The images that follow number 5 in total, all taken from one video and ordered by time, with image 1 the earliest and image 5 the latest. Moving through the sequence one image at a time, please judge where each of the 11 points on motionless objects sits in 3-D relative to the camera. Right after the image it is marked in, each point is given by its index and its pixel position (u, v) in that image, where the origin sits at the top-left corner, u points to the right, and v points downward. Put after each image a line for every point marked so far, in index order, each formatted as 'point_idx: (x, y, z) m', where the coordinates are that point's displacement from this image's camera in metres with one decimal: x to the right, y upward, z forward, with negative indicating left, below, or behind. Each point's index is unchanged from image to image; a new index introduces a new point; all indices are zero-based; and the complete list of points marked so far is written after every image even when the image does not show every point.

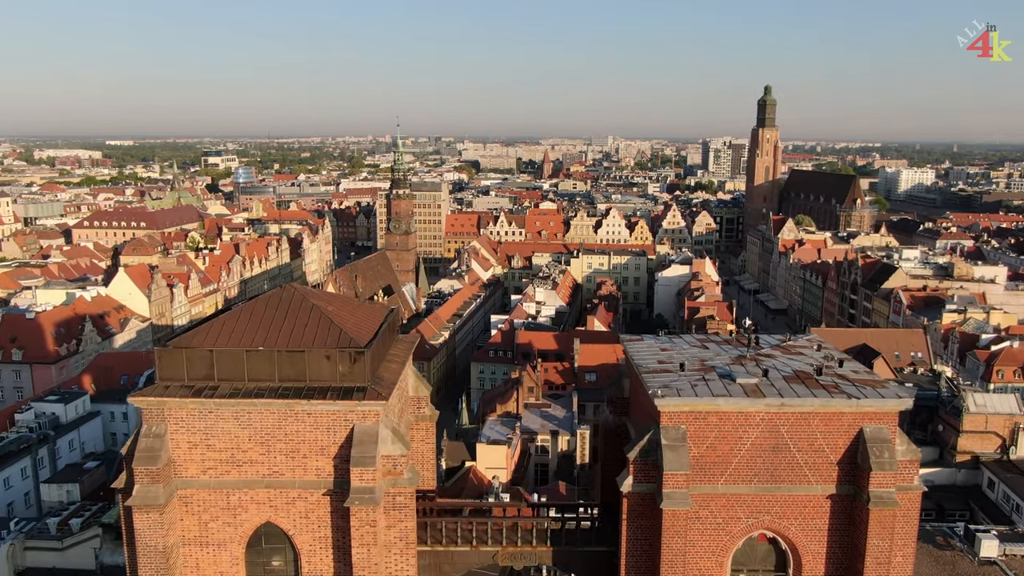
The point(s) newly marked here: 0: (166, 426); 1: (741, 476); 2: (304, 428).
0: (-2.9, -1.2, +6.8) m
1: (+1.9, -1.6, +6.8) m
2: (-1.8, -1.2, +6.8) m
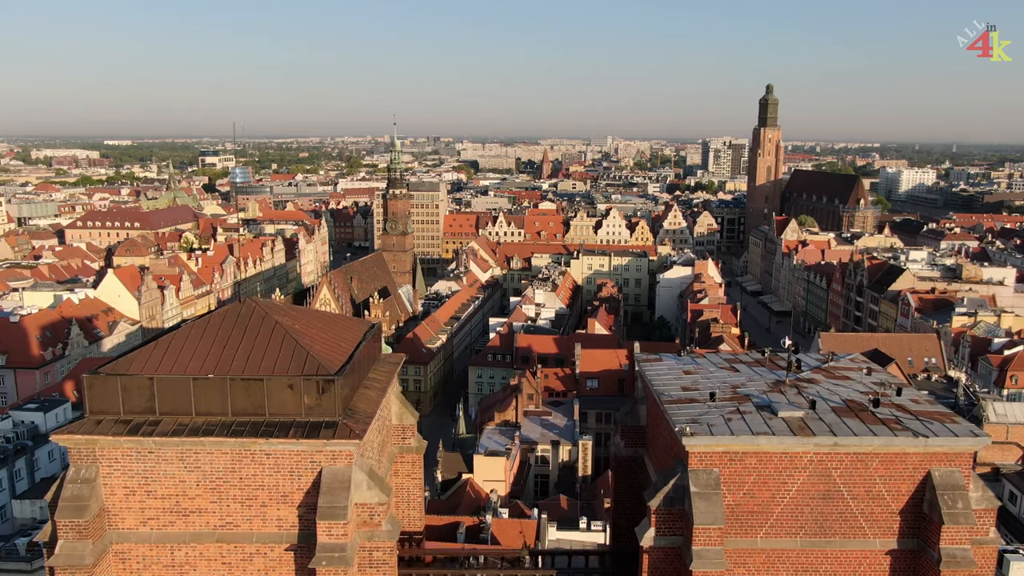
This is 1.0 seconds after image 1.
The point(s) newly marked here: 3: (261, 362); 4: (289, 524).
0: (-2.9, -1.3, +5.7) m
1: (+1.9, -1.7, +5.7) m
2: (-1.8, -1.3, +5.7) m
3: (-1.8, -0.5, +5.9) m
4: (-1.6, -1.7, +5.7) m
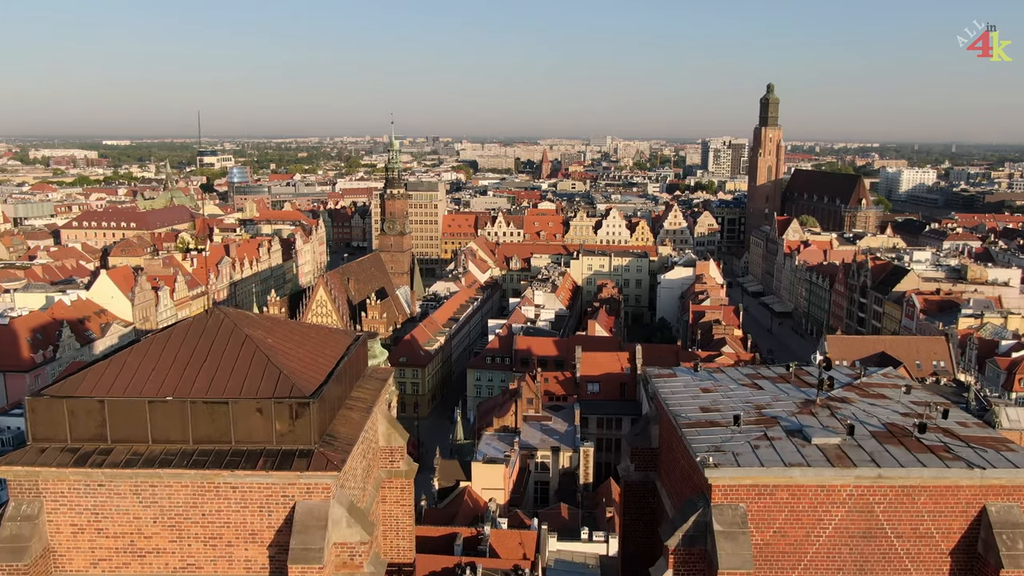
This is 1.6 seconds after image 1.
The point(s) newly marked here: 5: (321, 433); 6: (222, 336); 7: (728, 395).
0: (-2.9, -1.3, +5.0) m
1: (+1.9, -1.8, +5.0) m
2: (-1.8, -1.4, +5.0) m
3: (-1.8, -0.6, +5.2) m
4: (-1.6, -1.8, +5.1) m
5: (-1.2, -0.9, +5.2) m
6: (-2.0, -0.3, +5.5) m
7: (+1.7, -0.8, +6.1) m
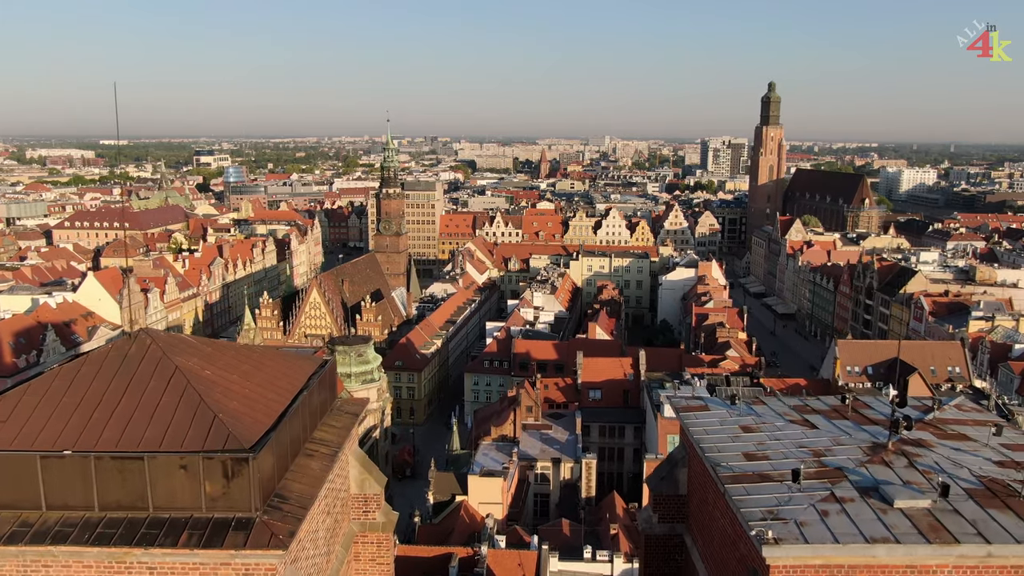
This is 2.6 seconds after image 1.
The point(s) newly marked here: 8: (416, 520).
0: (-3.0, -1.5, +3.9) m
1: (+1.9, -1.9, +3.9) m
2: (-1.8, -1.5, +3.9) m
3: (-1.9, -0.7, +4.1) m
4: (-1.6, -1.9, +3.9) m
5: (-1.3, -1.0, +4.0) m
6: (-2.0, -0.4, +4.3) m
7: (+1.6, -0.9, +5.0) m
8: (-2.3, -5.6, +19.4) m
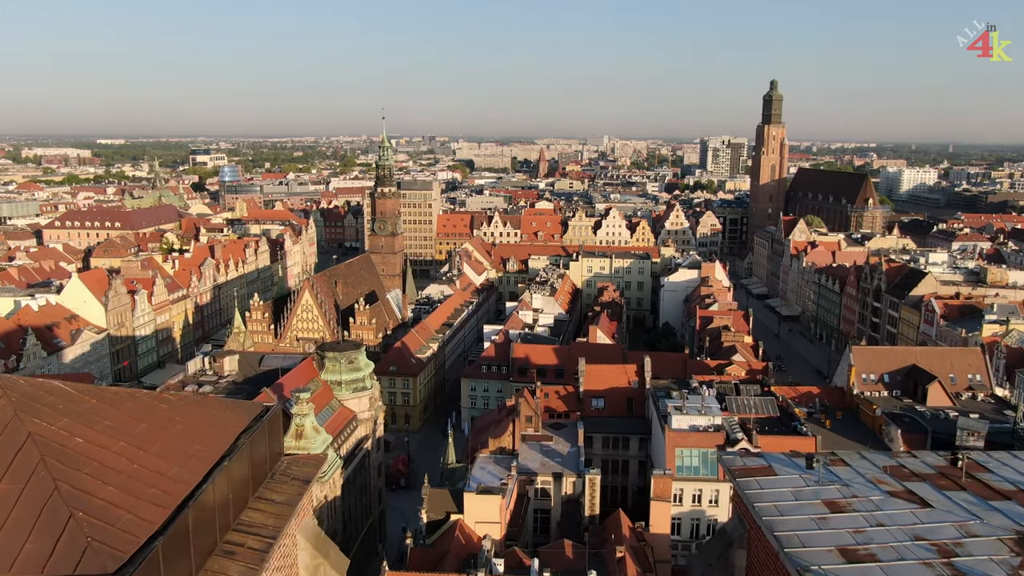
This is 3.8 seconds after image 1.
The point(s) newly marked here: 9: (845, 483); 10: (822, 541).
0: (-2.9, -1.6, +2.5) m
1: (+1.9, -2.0, +2.5) m
2: (-1.8, -1.6, +2.5) m
3: (-1.8, -0.8, +2.7) m
4: (-1.6, -2.0, +2.6) m
5: (-1.2, -1.2, +2.7) m
6: (-2.0, -0.6, +2.9) m
7: (+1.7, -1.0, +3.6) m
8: (-2.3, -5.7, +18.0) m
9: (+1.6, -1.0, +4.0) m
10: (+1.2, -1.1, +3.5) m
